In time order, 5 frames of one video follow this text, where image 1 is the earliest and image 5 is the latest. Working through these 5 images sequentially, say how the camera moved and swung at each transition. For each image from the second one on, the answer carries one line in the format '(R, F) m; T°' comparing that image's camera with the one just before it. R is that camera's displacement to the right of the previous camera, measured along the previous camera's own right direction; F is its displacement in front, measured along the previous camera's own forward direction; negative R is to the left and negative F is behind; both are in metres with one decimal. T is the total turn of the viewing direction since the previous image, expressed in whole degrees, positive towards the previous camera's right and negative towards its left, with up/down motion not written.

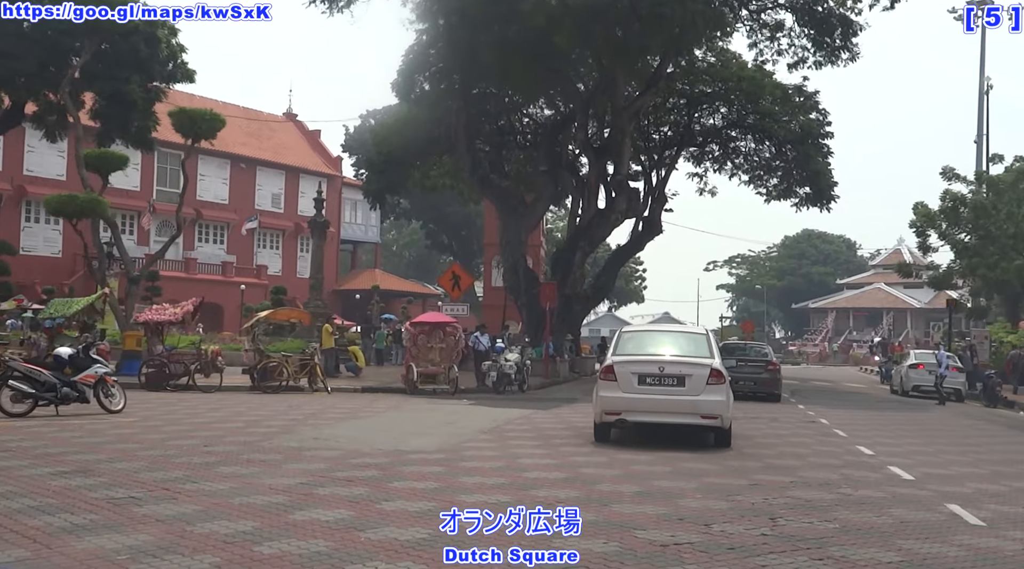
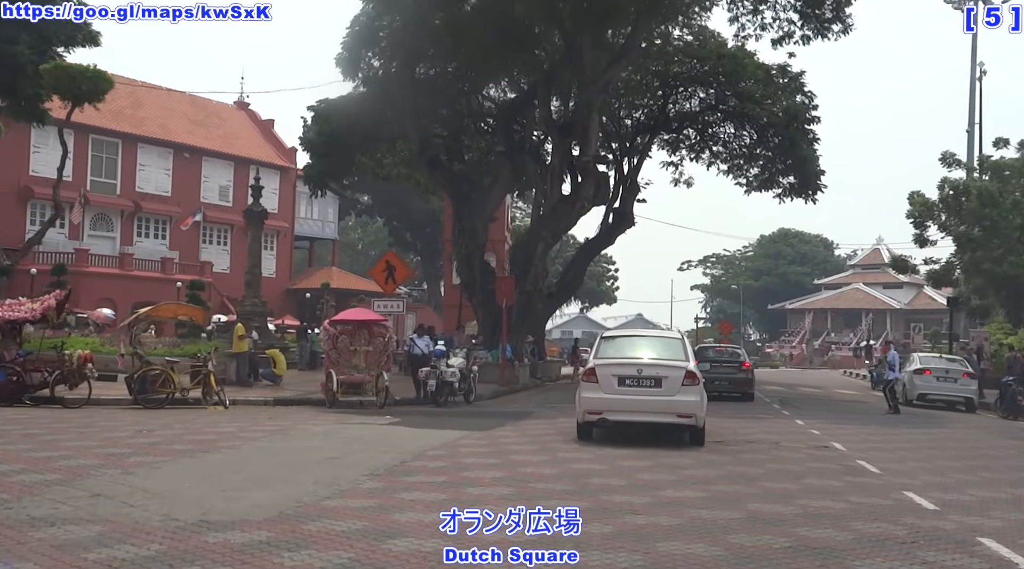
(+0.6, +3.9) m; +1°
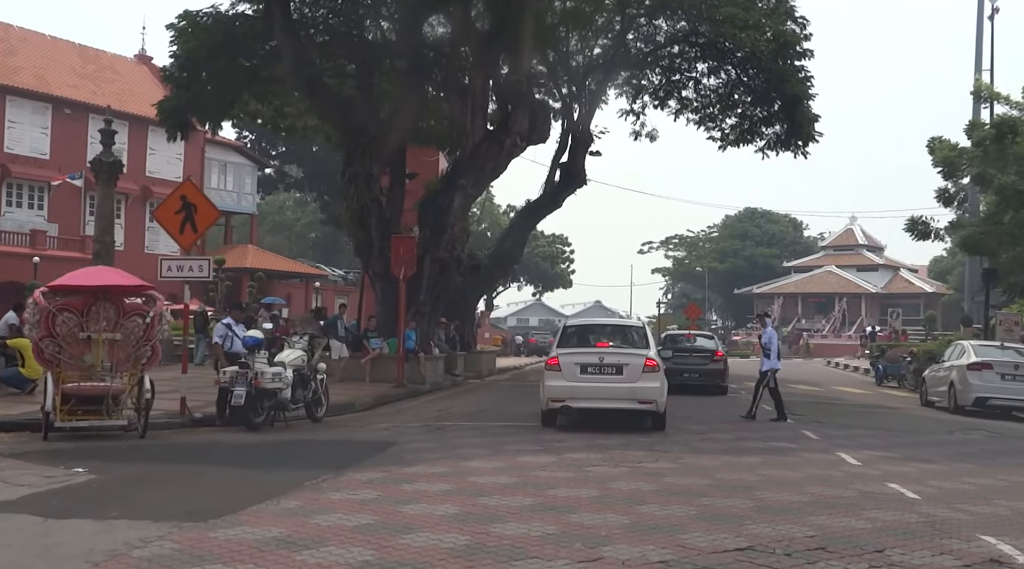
(+1.2, +7.8) m; +2°
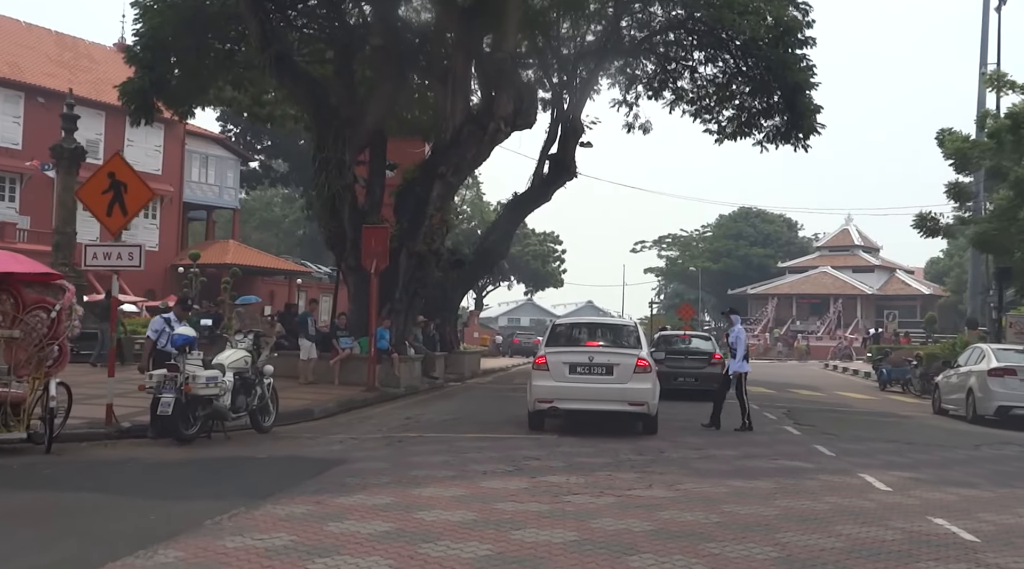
(+0.2, +1.6) m; 0°
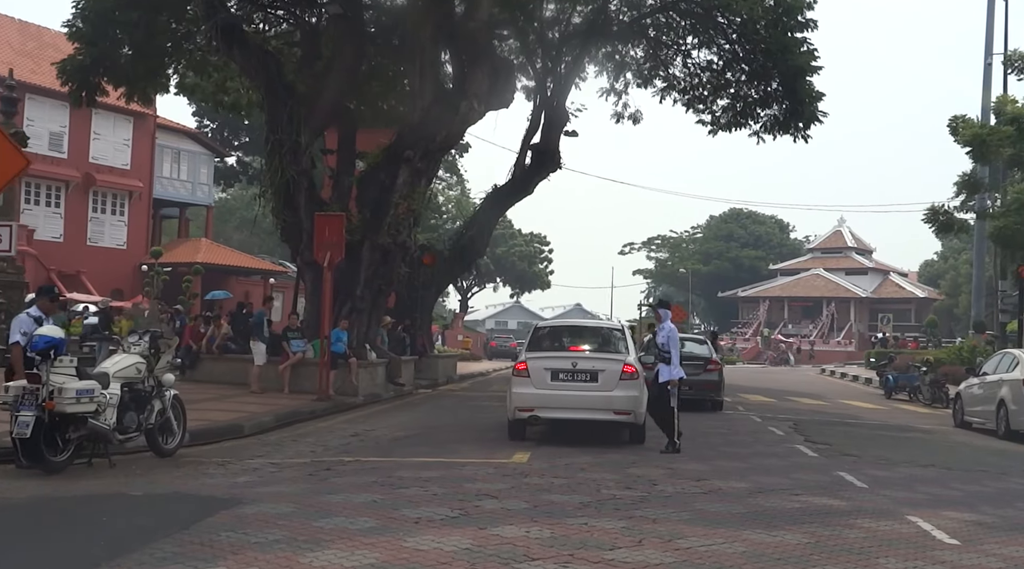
(+0.3, +2.2) m; +1°
